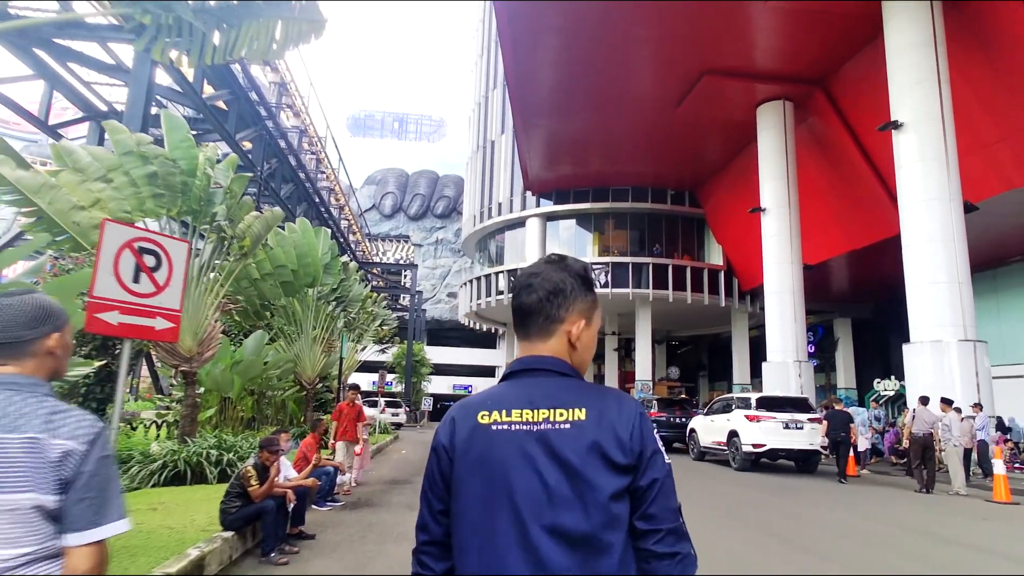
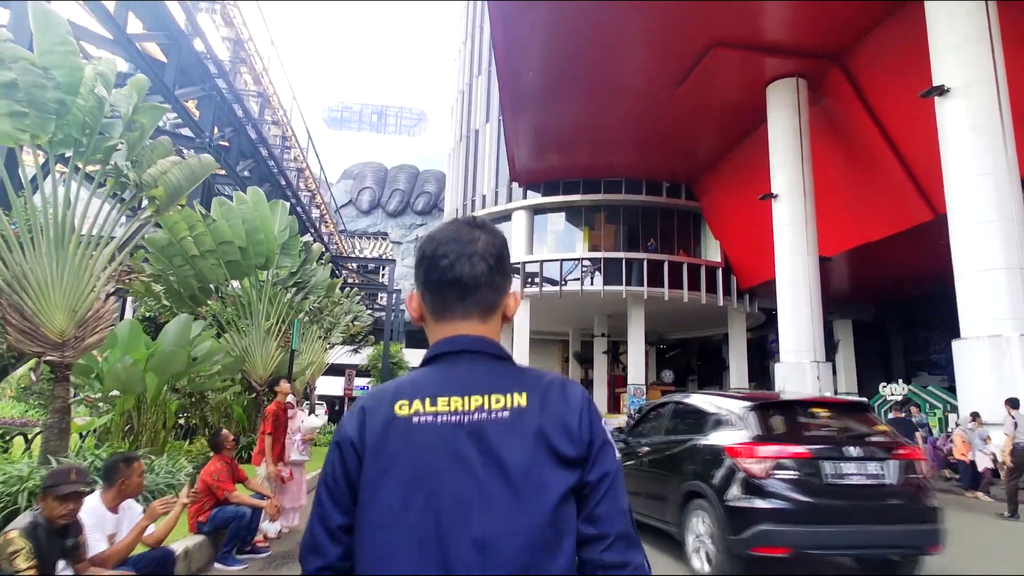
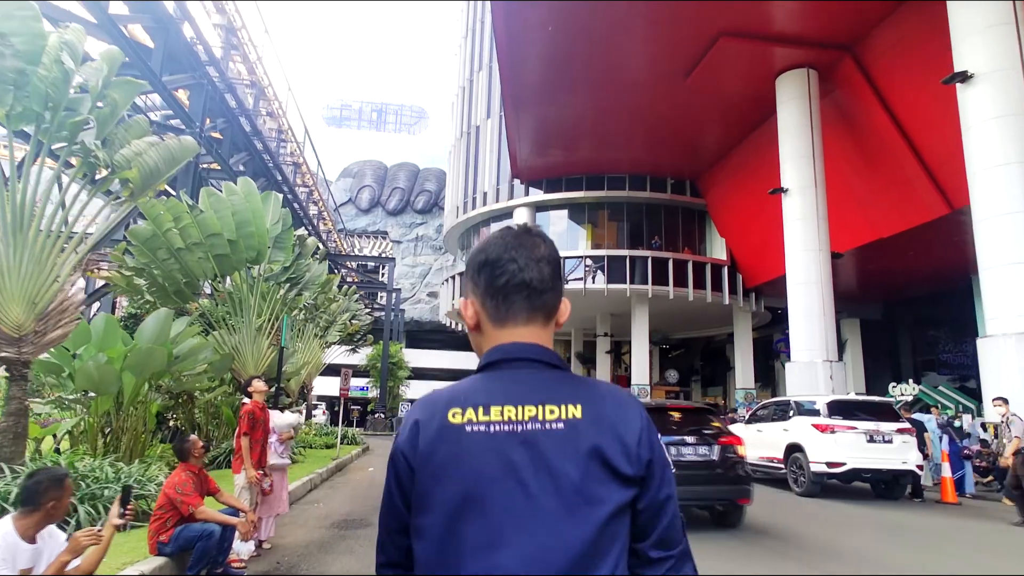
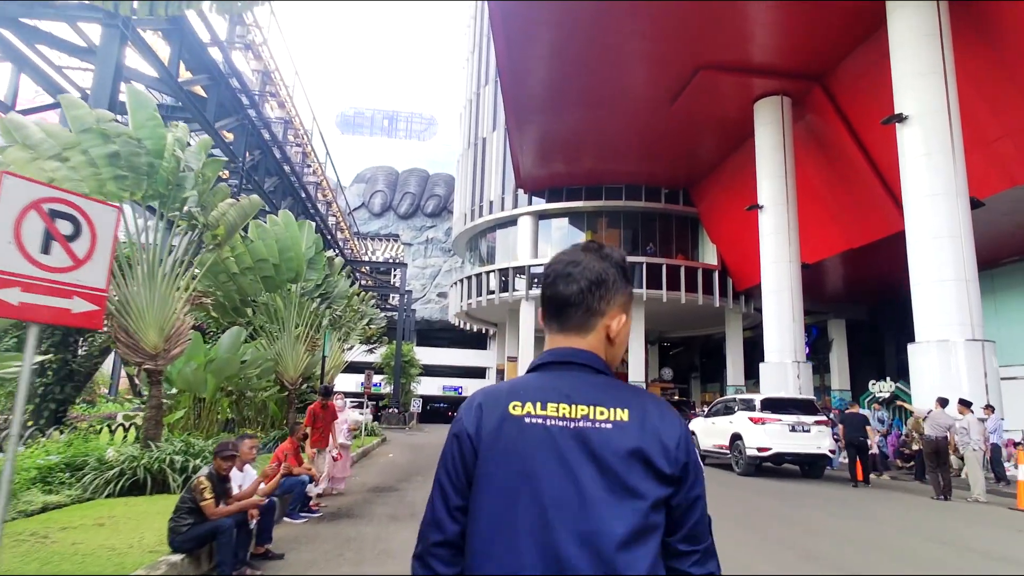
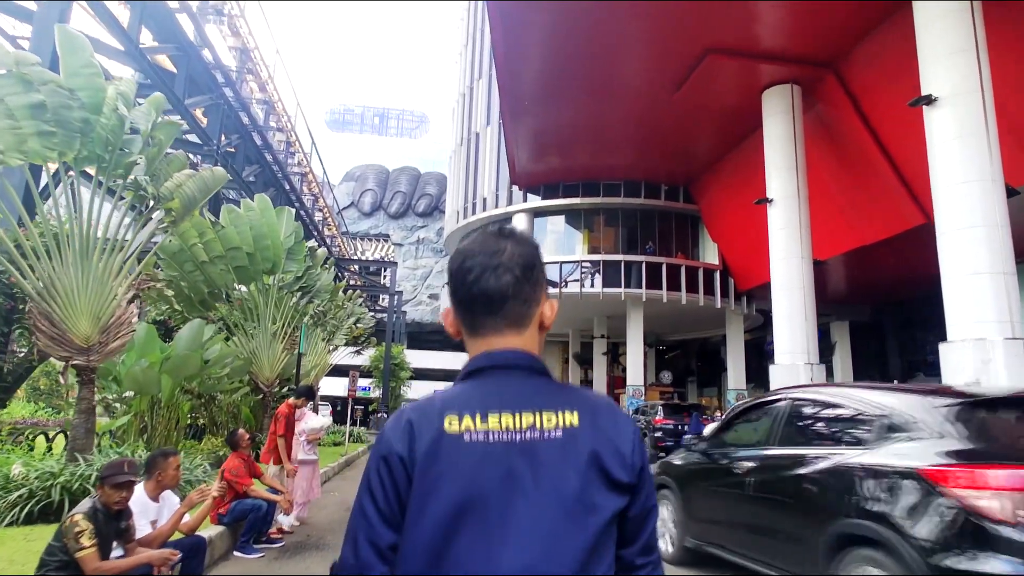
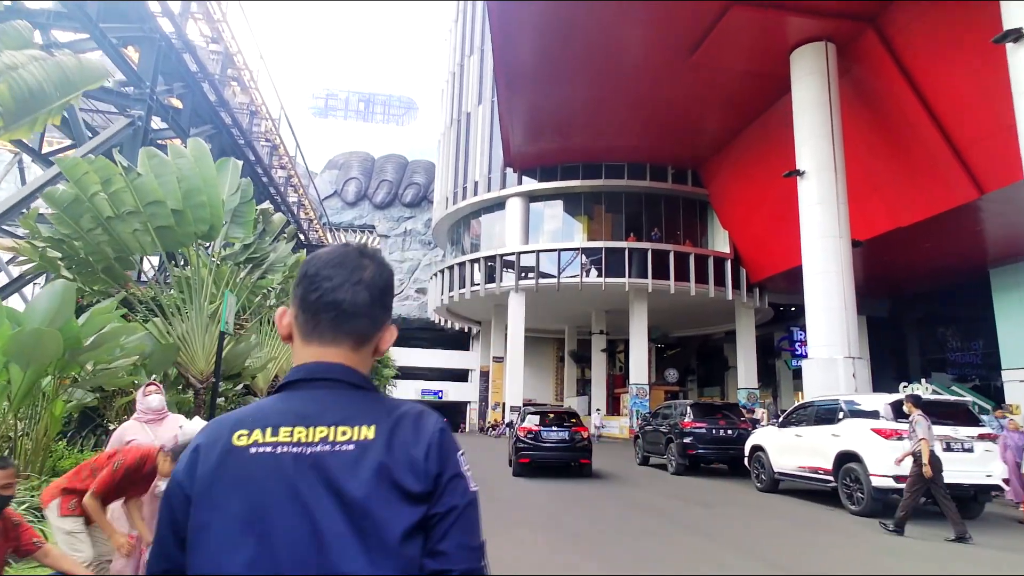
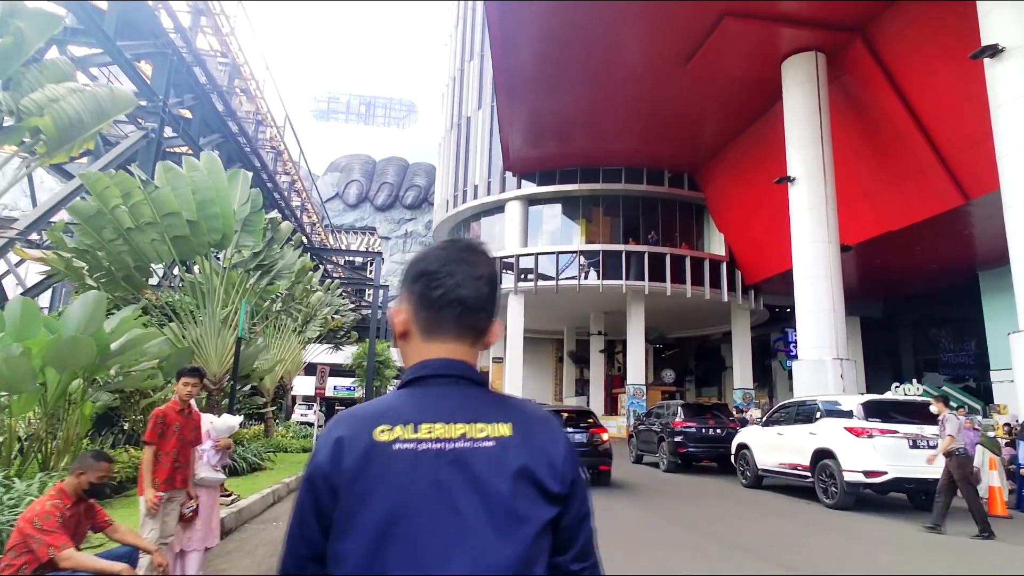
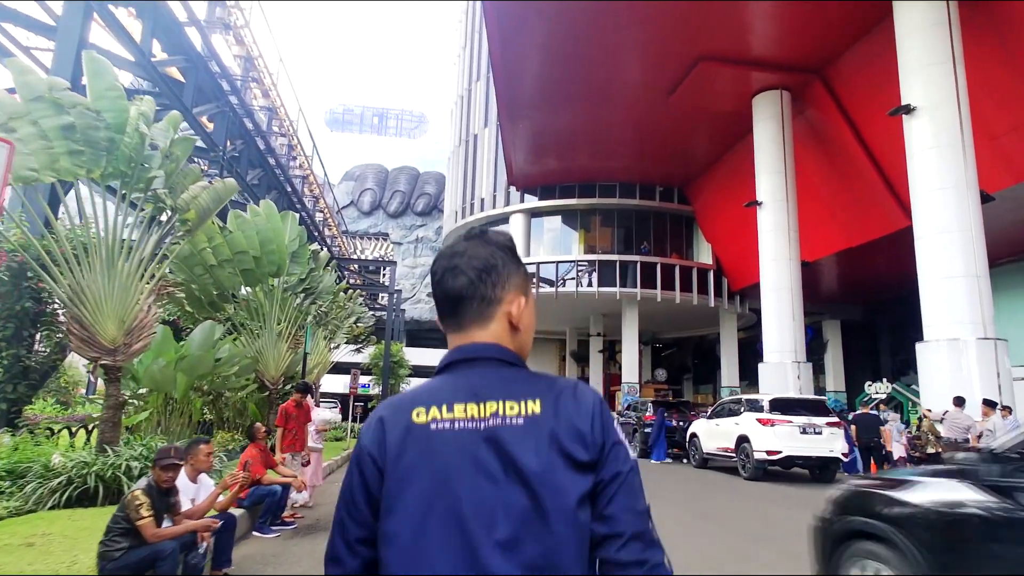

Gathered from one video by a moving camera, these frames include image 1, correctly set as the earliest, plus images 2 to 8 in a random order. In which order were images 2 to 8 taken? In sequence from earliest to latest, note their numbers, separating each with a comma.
4, 8, 5, 2, 3, 7, 6
